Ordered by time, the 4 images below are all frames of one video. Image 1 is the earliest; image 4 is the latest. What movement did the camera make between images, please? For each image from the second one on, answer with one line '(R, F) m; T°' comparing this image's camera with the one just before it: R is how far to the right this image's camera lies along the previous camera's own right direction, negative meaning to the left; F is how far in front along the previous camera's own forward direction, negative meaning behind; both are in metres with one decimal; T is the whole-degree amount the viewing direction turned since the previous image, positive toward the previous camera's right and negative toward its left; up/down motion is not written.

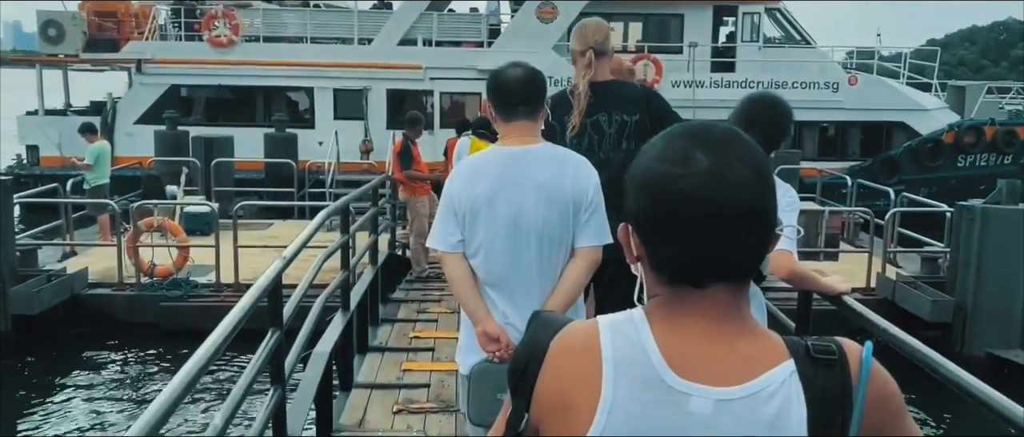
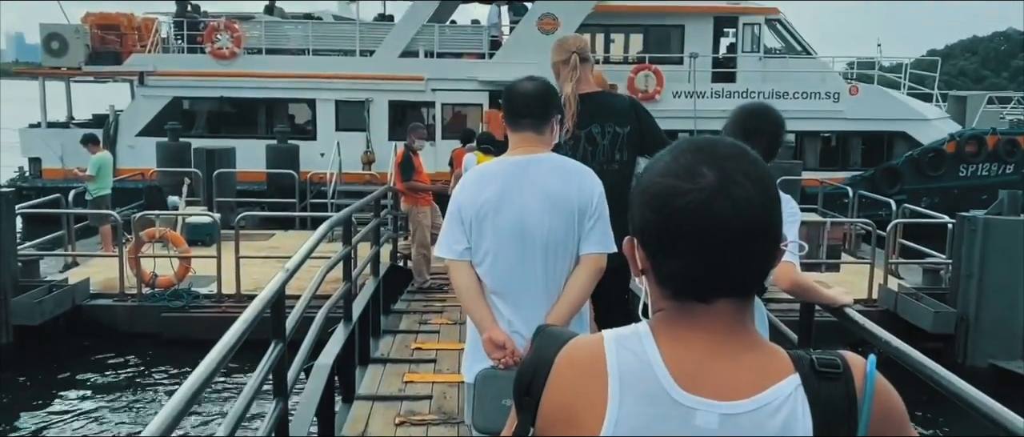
(0.0, 0.0) m; 0°
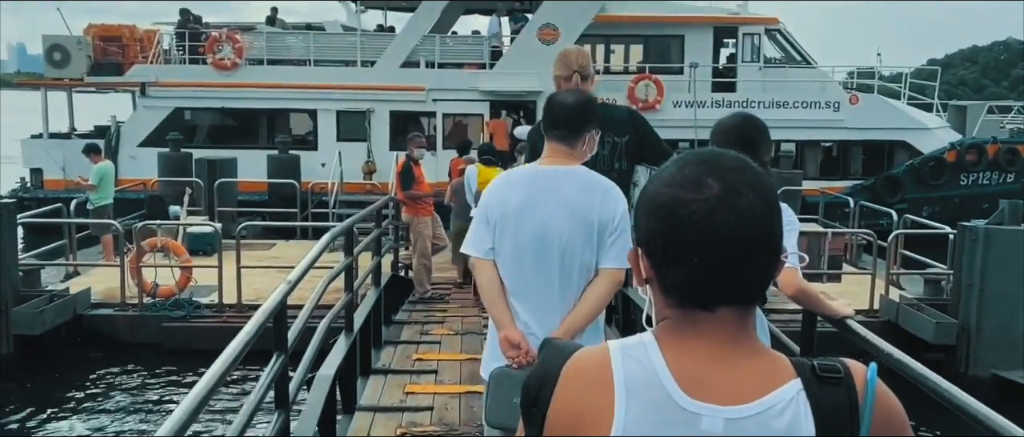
(0.0, 0.0) m; 0°
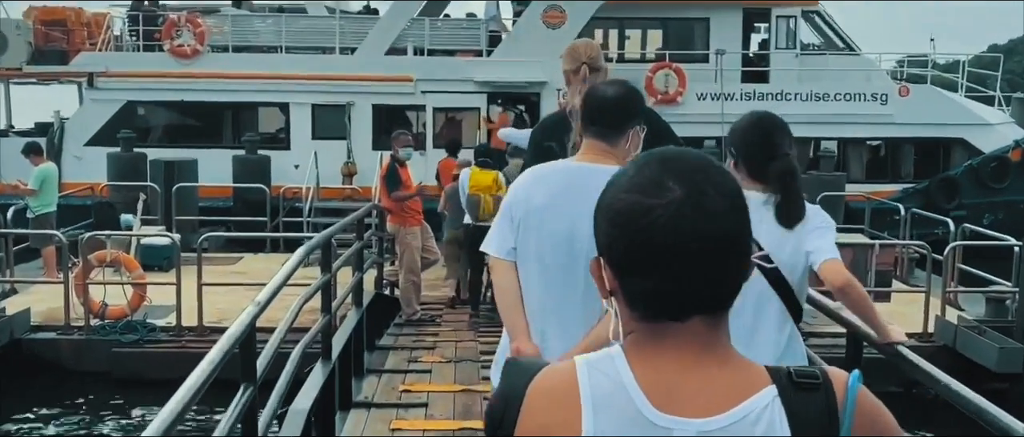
(-0.2, +2.0) m; +1°
